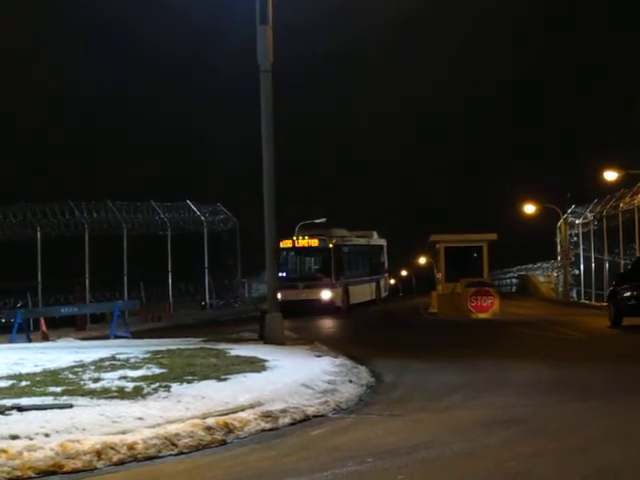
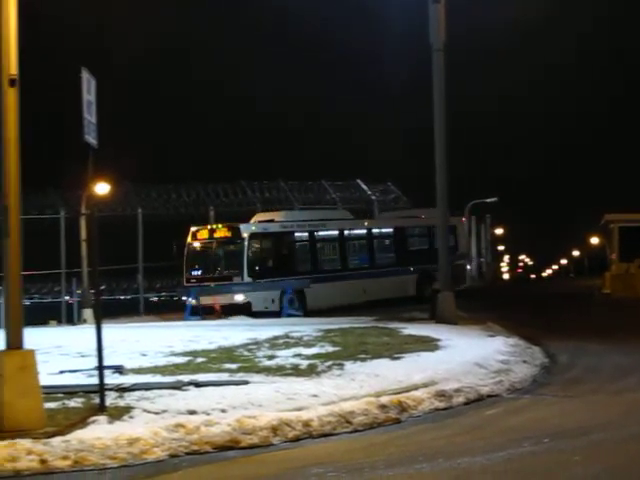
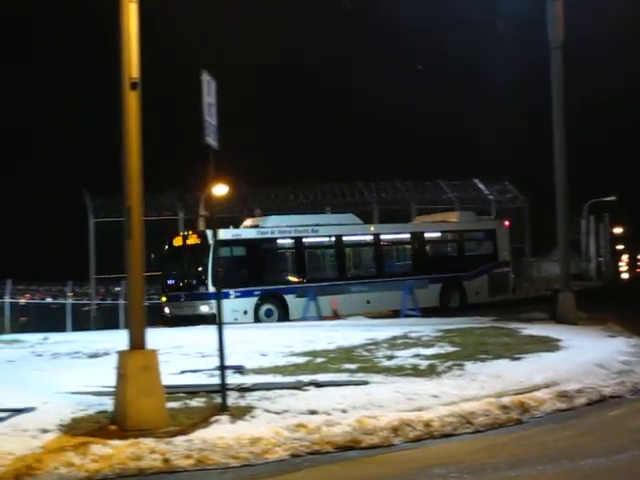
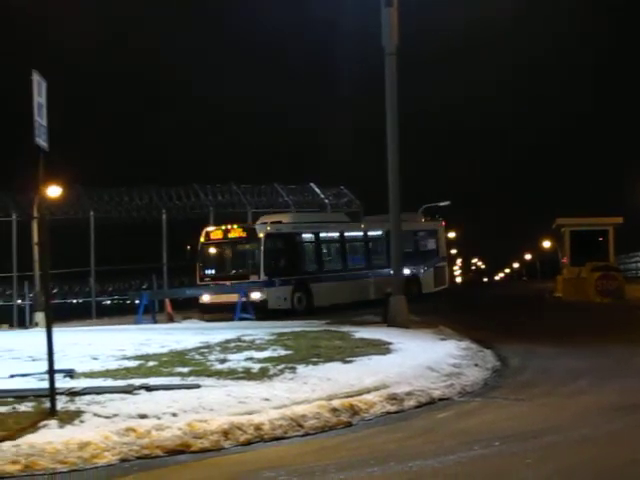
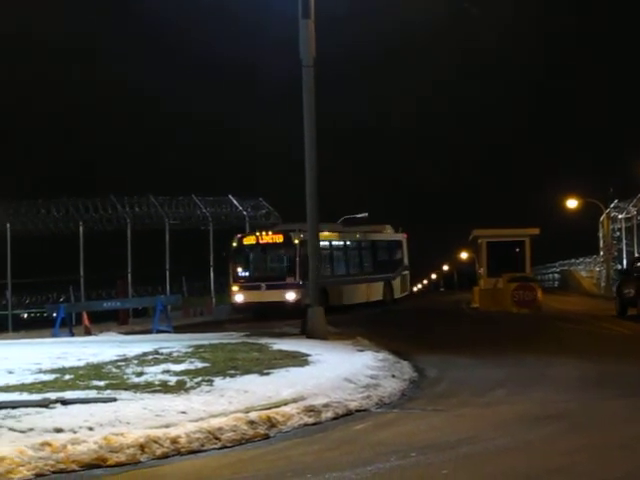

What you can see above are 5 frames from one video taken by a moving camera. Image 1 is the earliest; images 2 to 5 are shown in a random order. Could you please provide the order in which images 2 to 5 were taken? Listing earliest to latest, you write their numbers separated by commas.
5, 4, 2, 3
